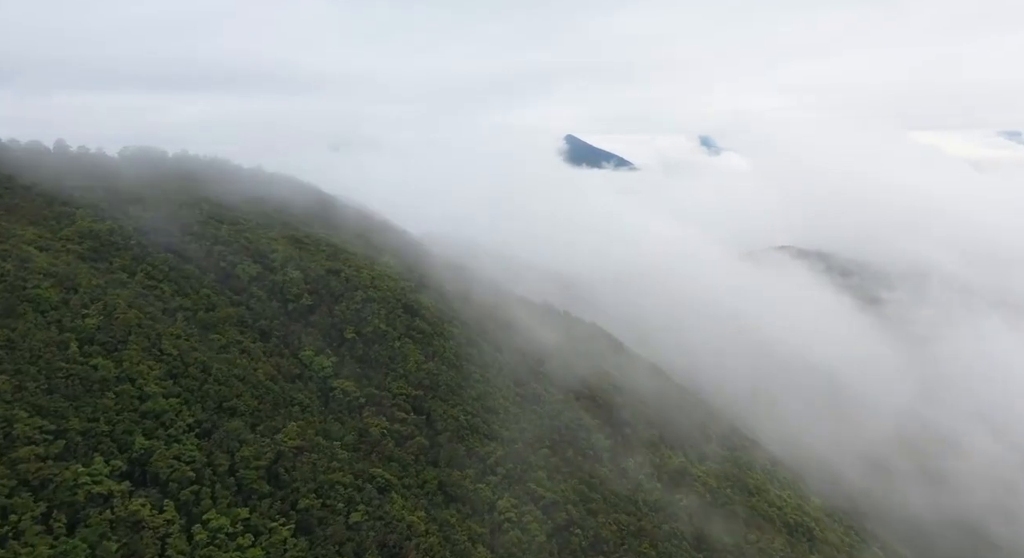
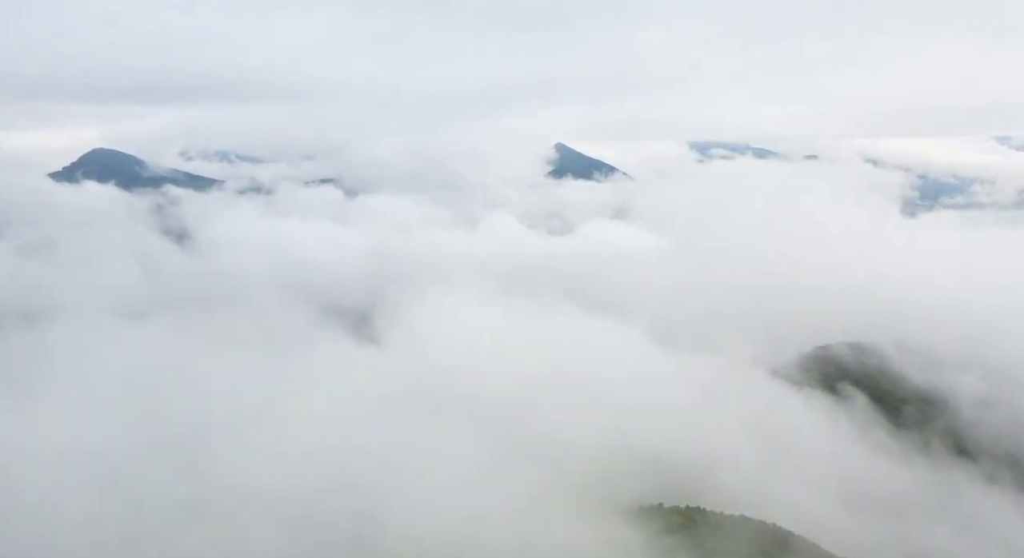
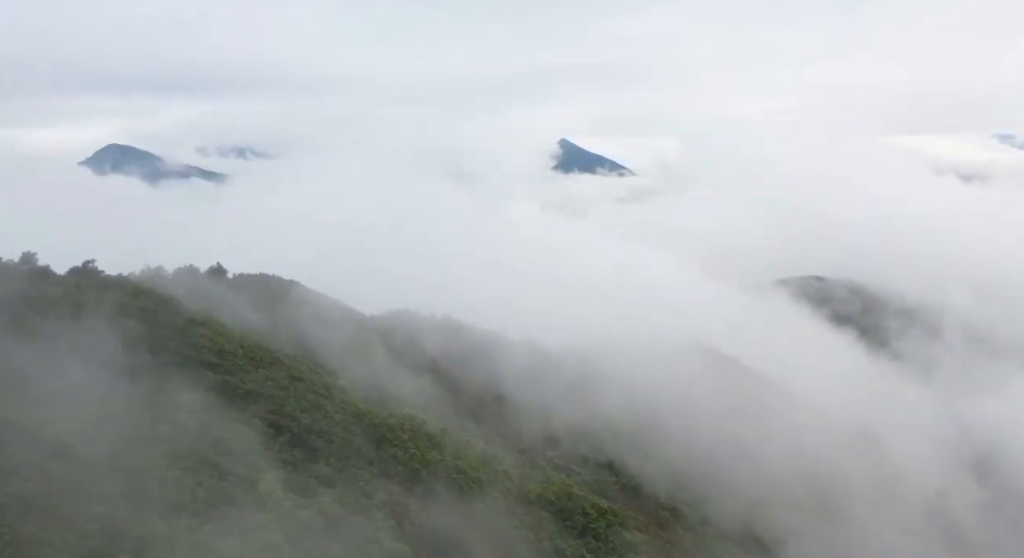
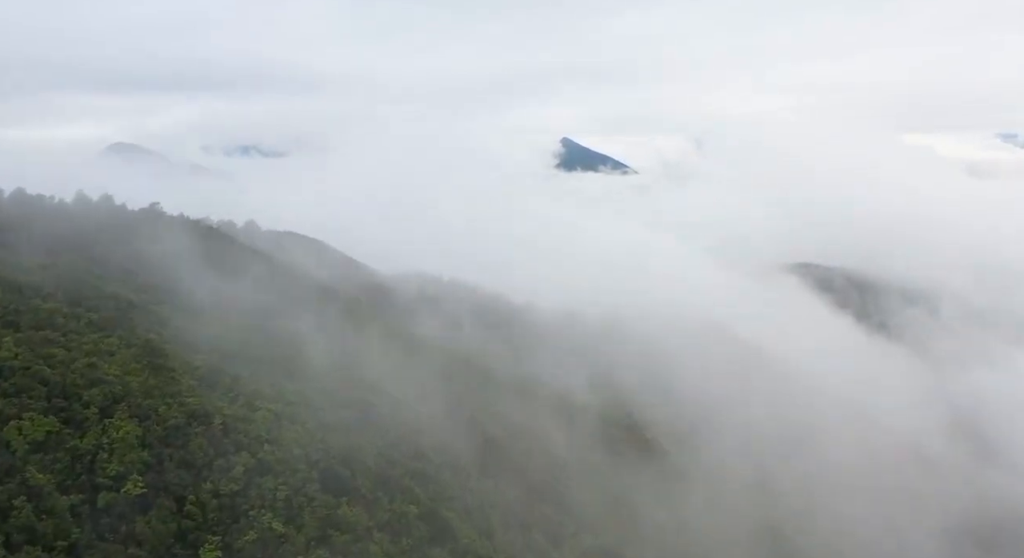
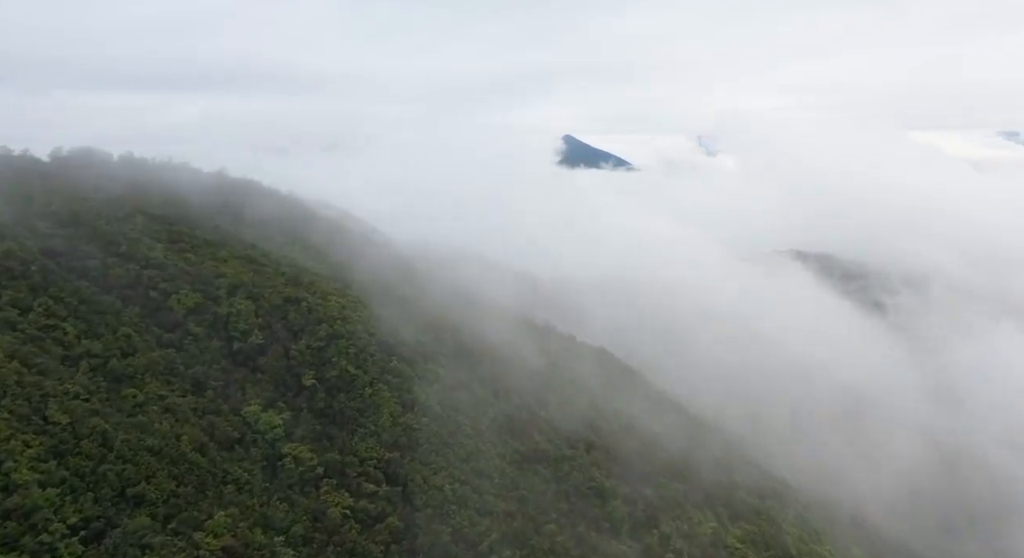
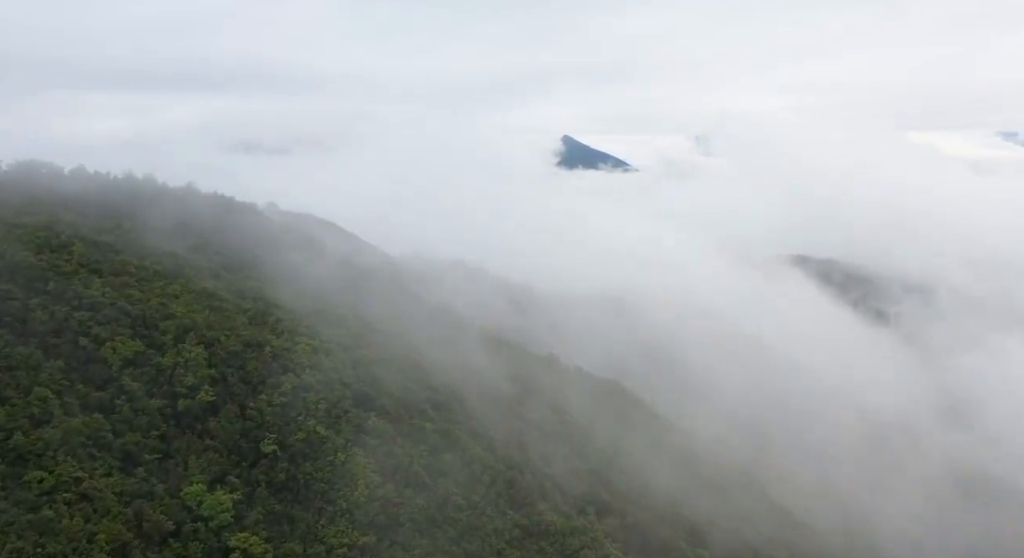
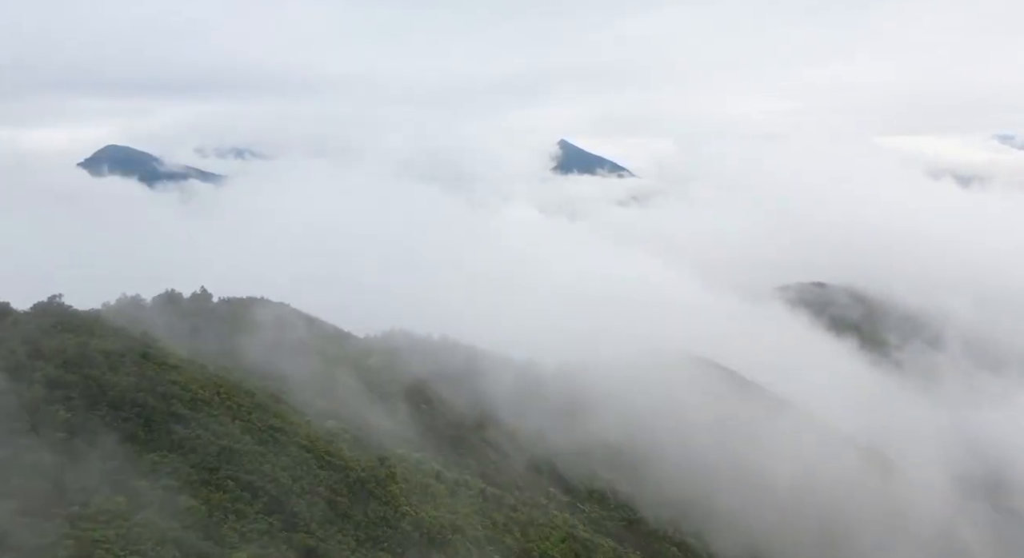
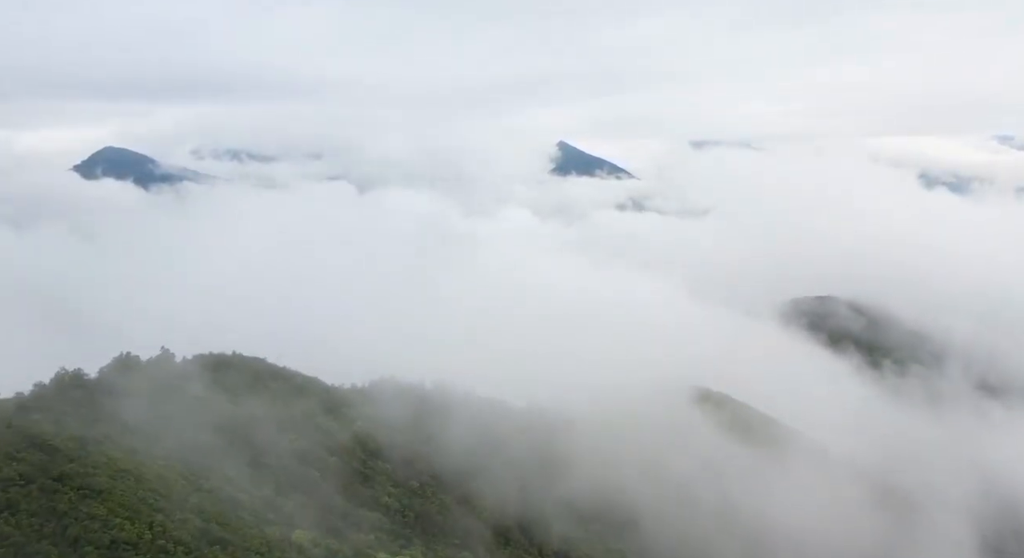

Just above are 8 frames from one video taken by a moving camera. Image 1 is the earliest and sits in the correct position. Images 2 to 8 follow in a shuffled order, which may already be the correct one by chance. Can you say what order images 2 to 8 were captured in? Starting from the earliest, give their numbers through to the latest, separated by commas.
5, 6, 4, 3, 7, 8, 2
